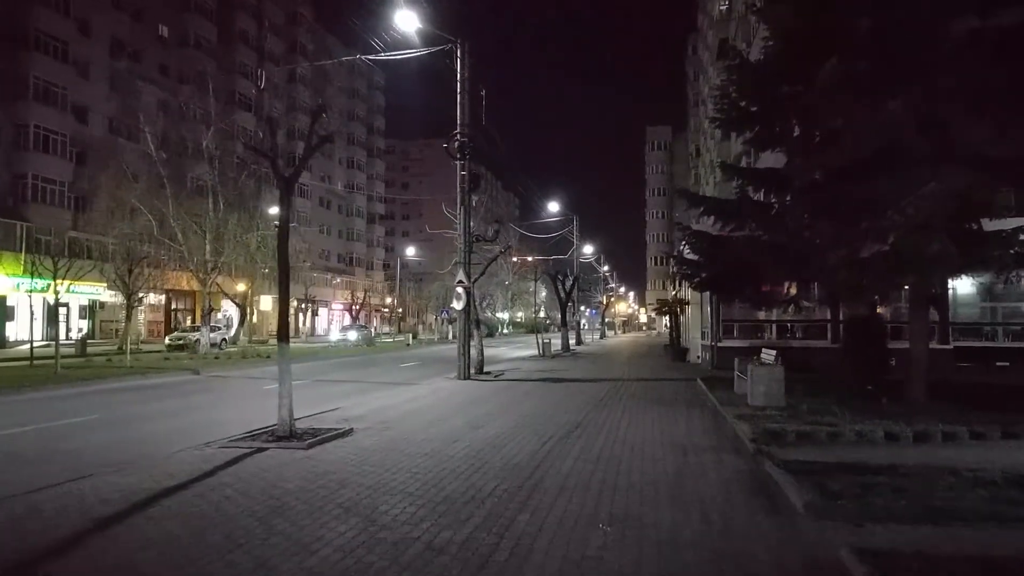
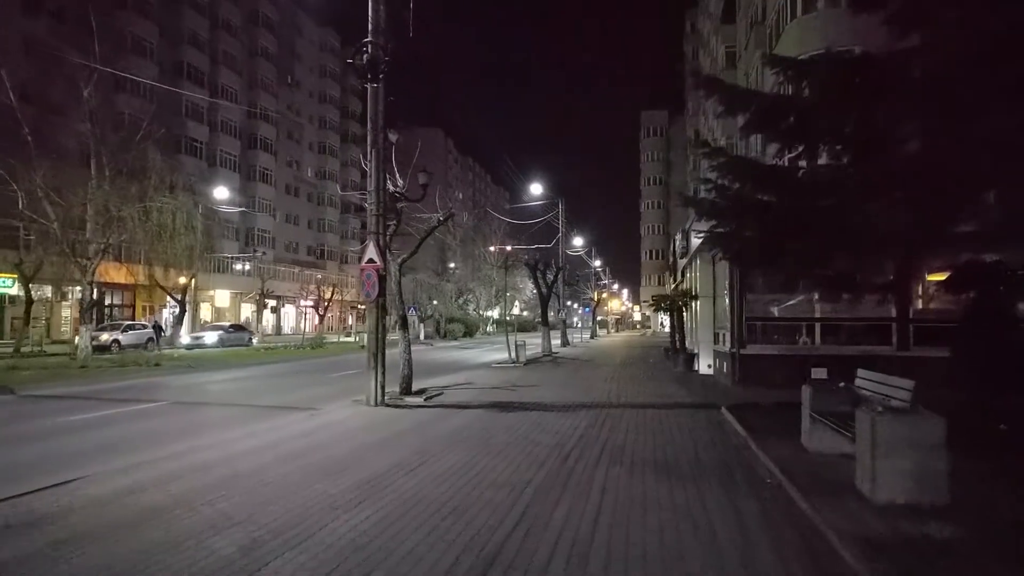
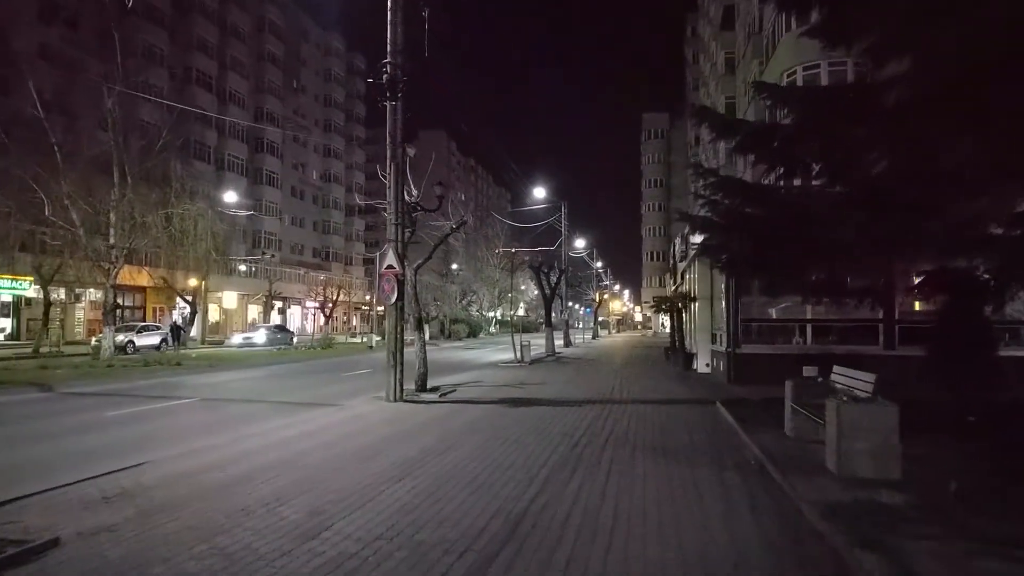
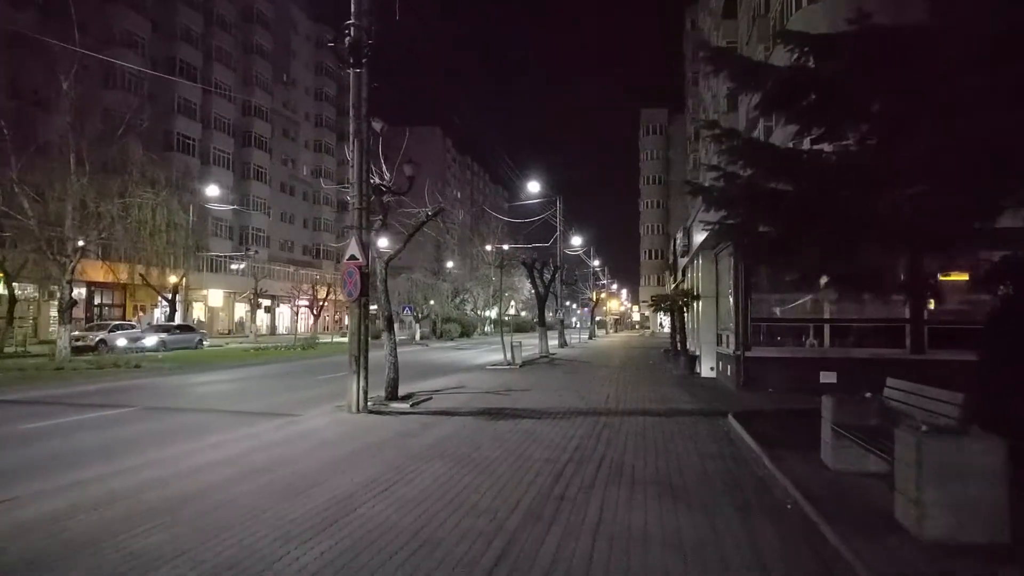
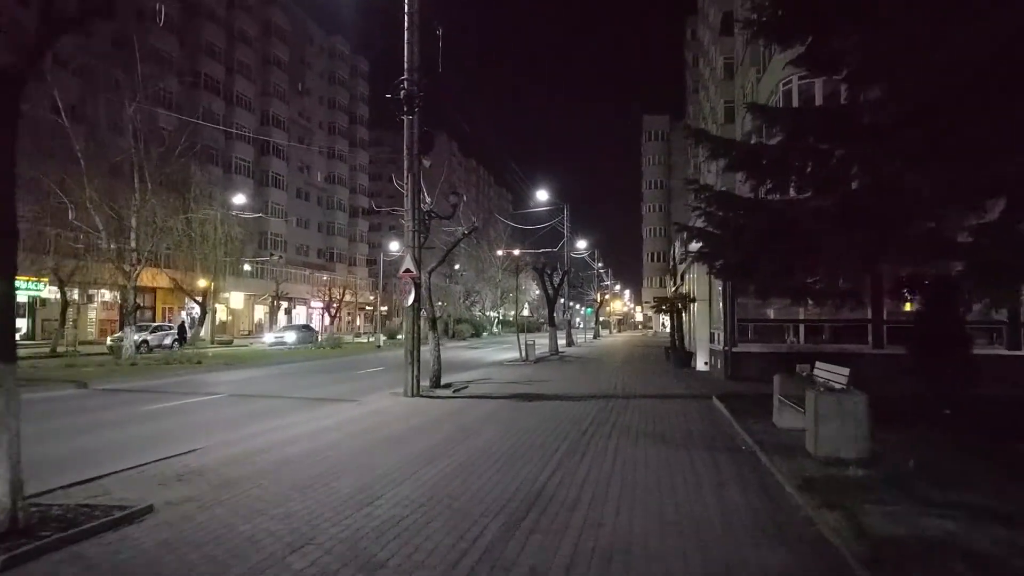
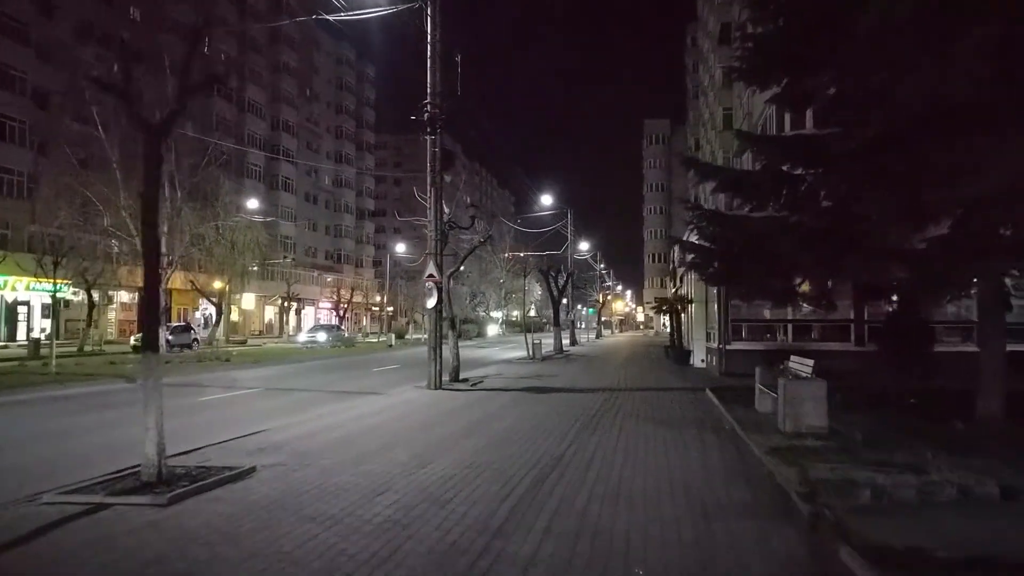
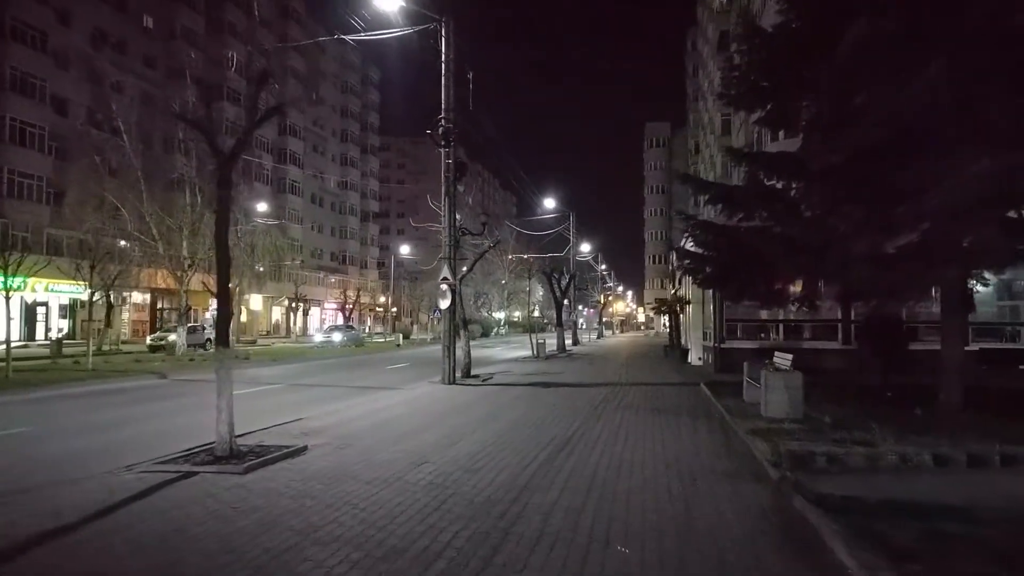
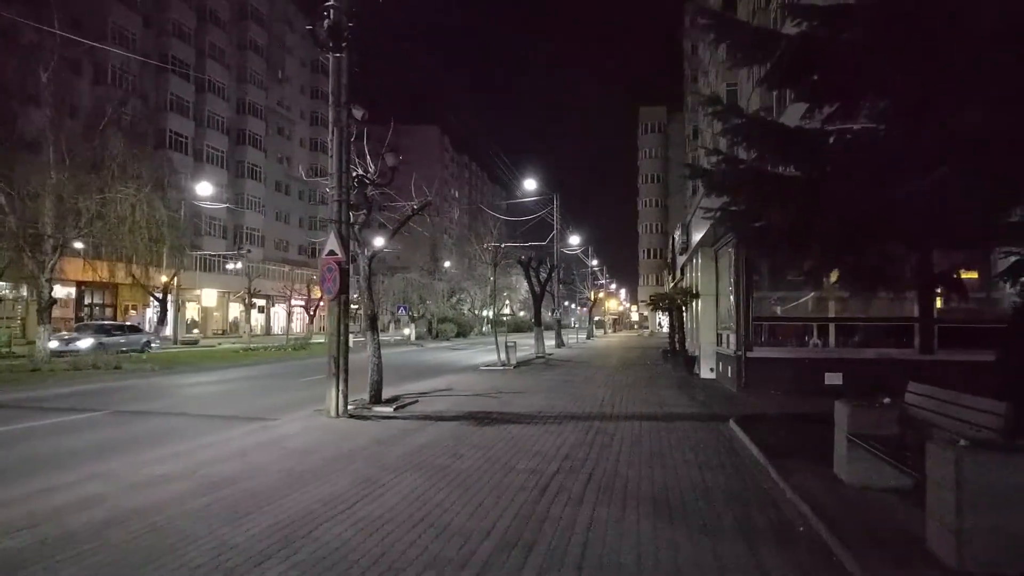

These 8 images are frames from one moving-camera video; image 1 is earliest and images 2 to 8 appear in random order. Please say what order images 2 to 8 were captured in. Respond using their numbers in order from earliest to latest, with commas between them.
7, 6, 5, 3, 2, 4, 8
